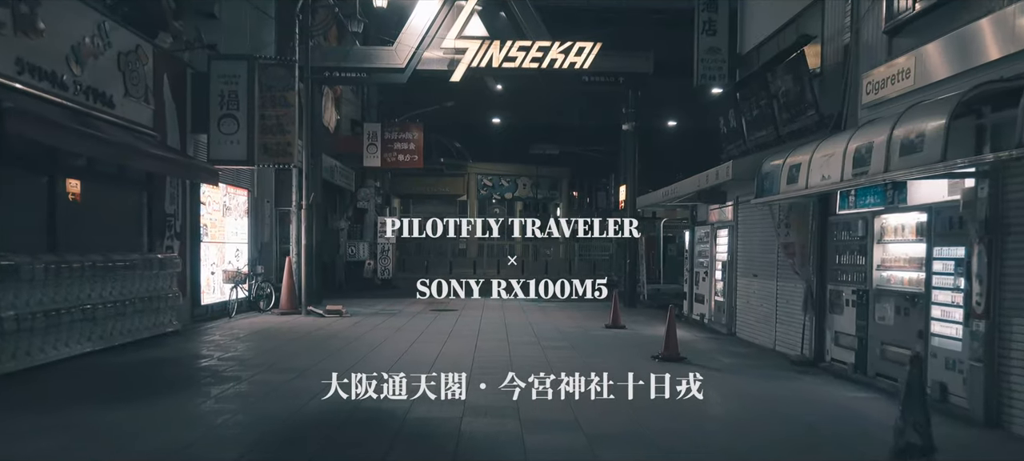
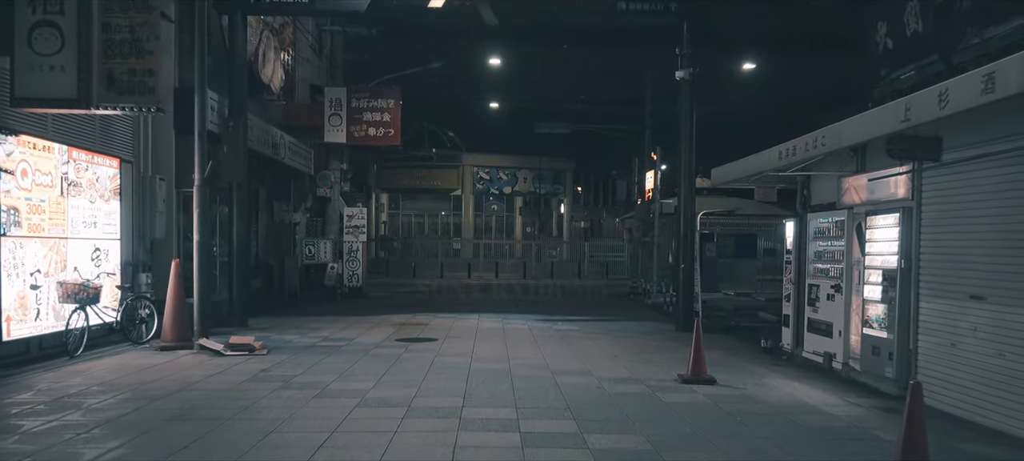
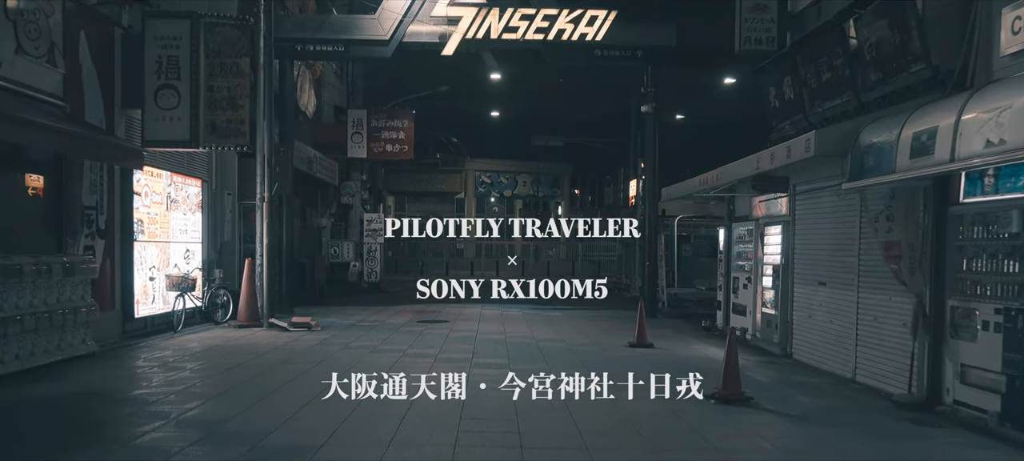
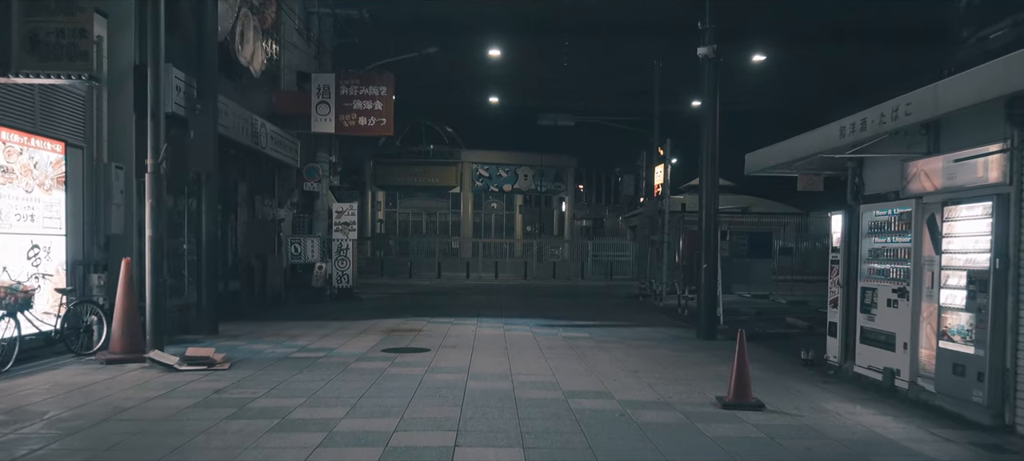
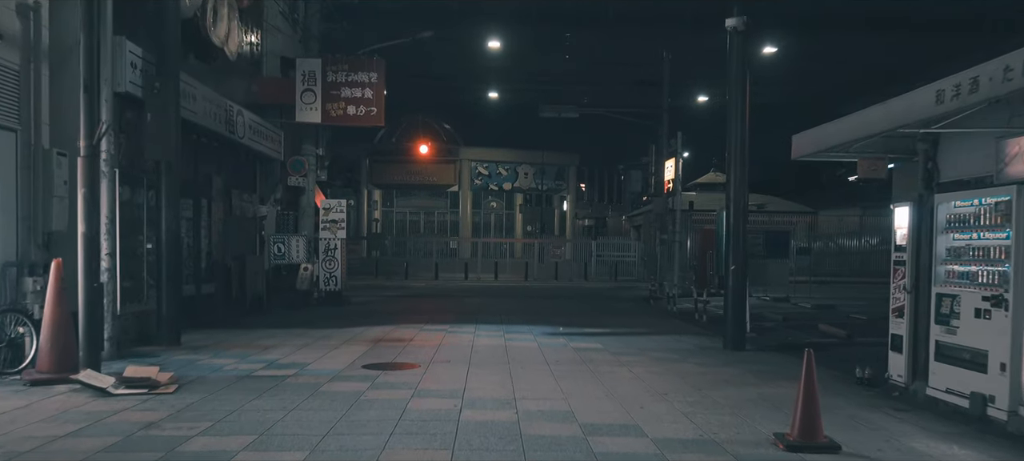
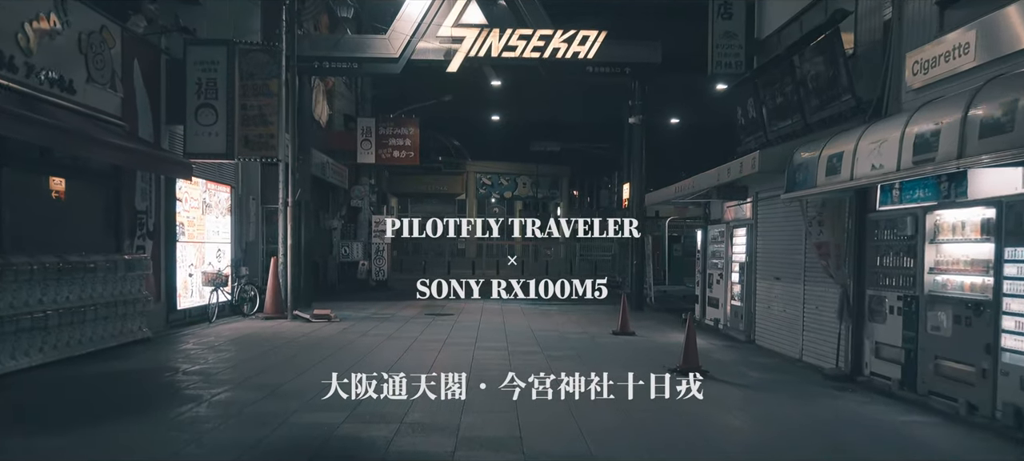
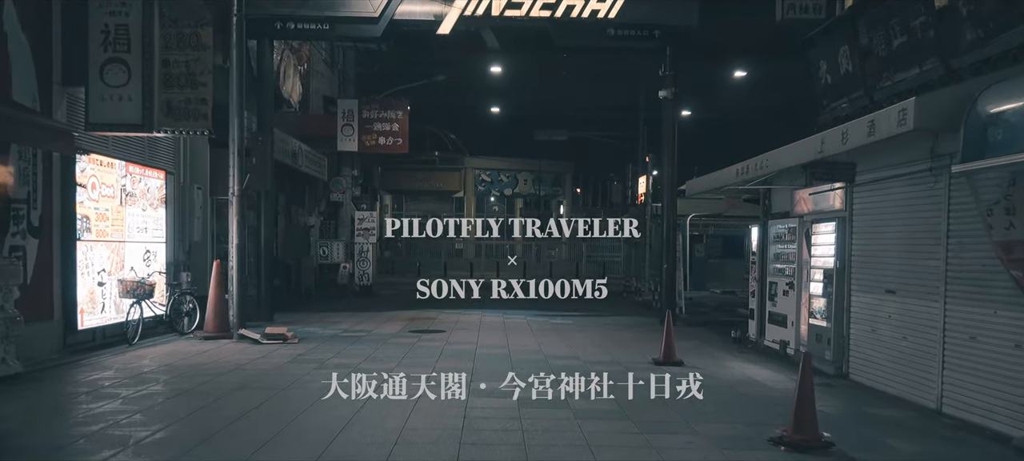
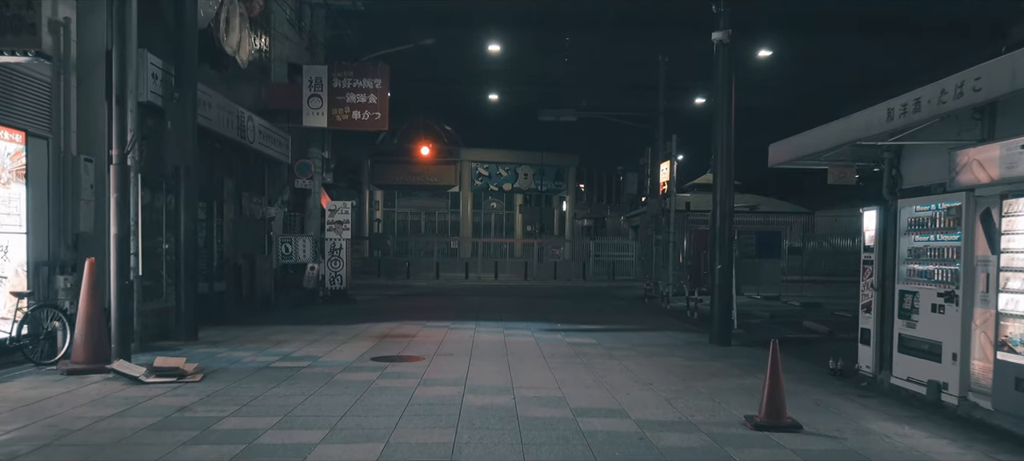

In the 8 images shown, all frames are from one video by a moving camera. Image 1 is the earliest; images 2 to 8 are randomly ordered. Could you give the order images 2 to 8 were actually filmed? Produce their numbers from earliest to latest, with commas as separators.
6, 3, 7, 2, 4, 8, 5
